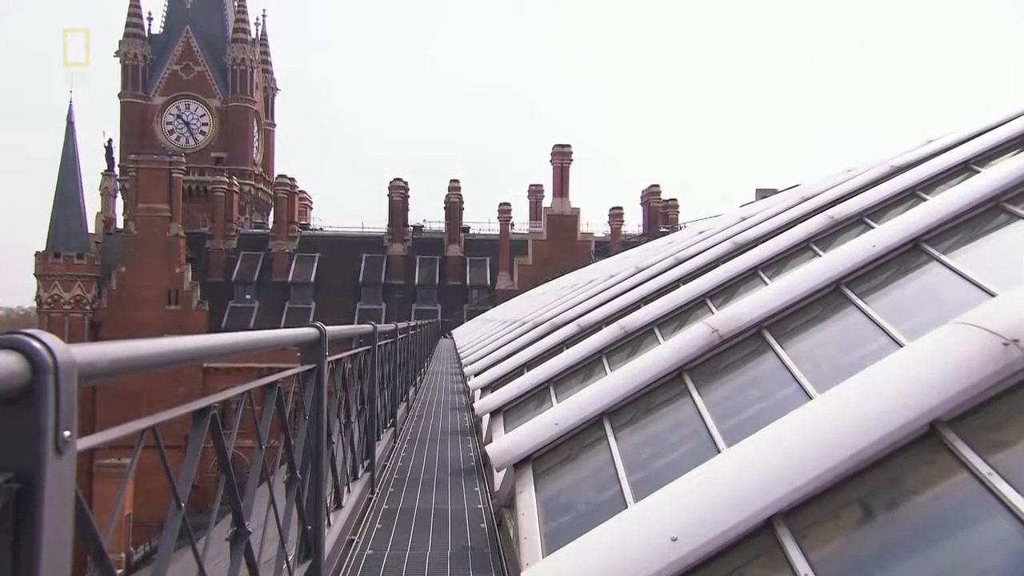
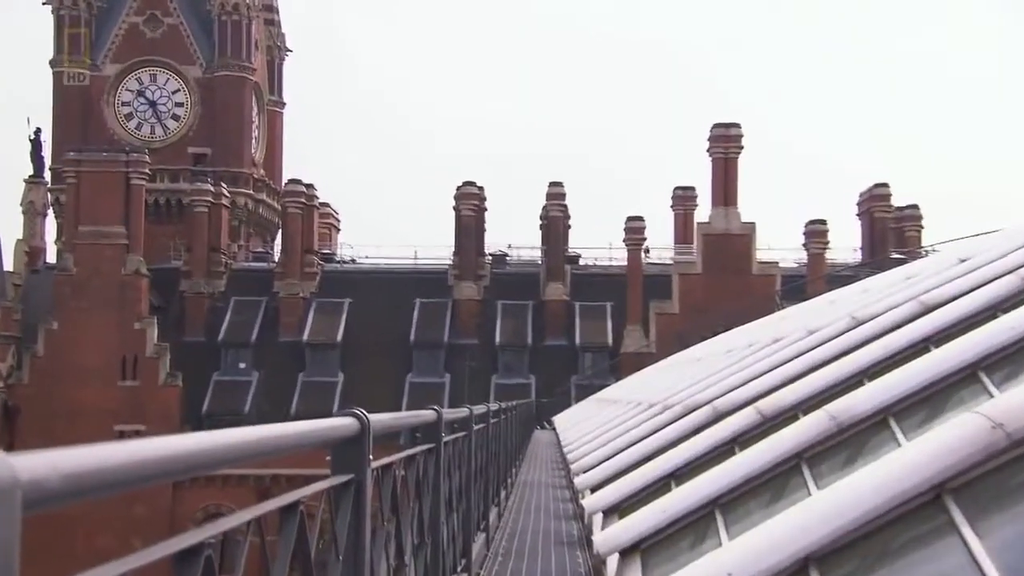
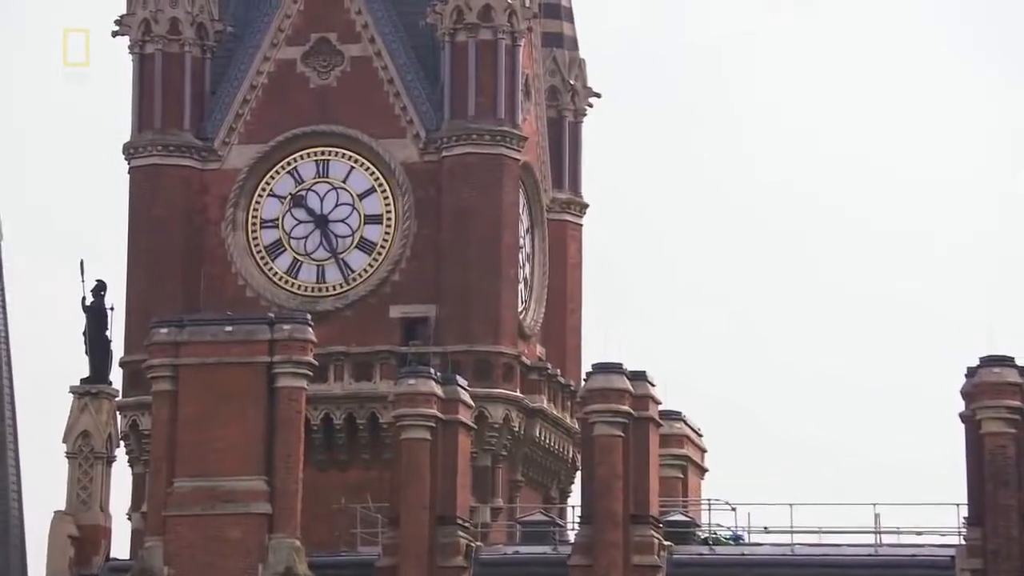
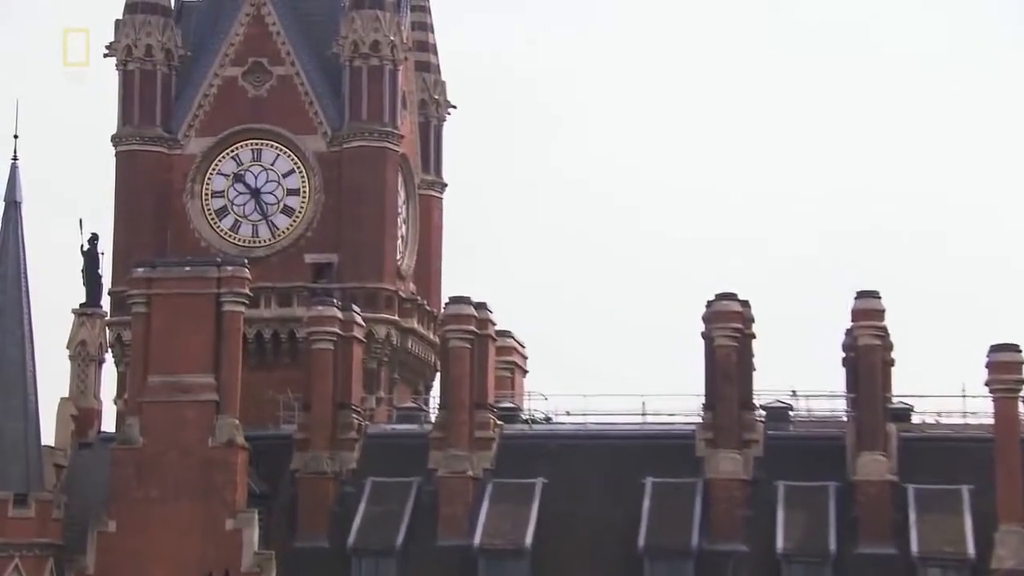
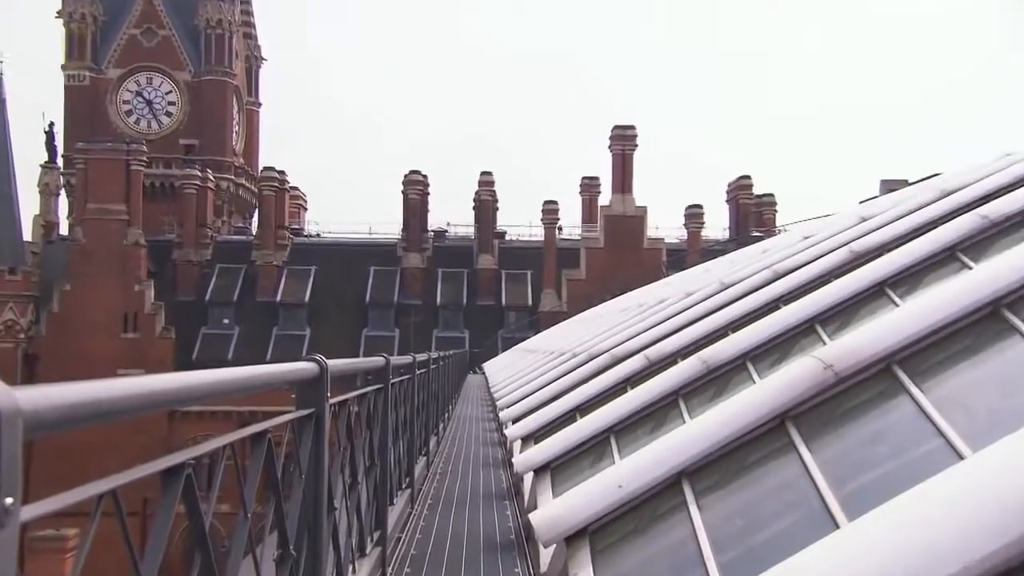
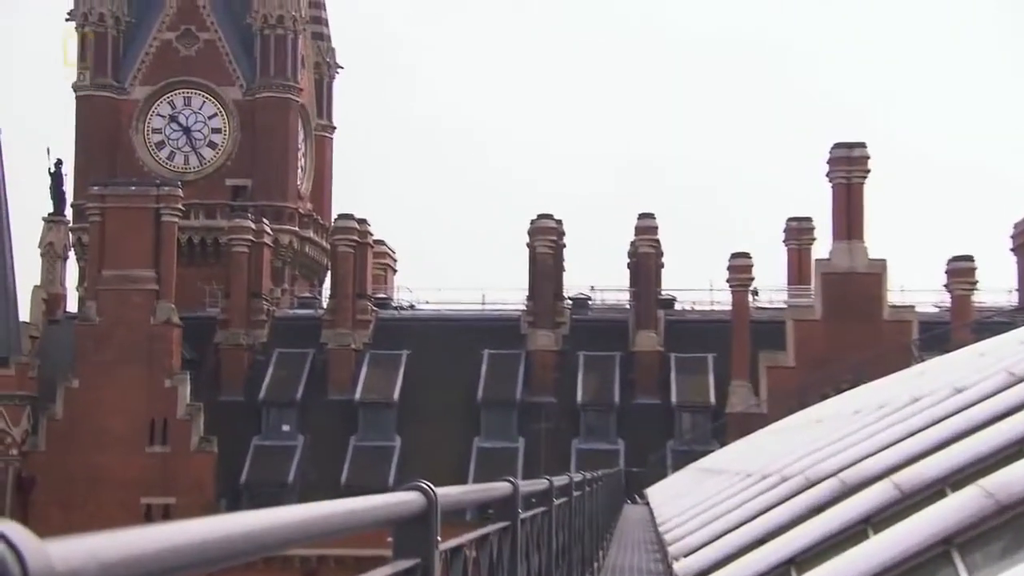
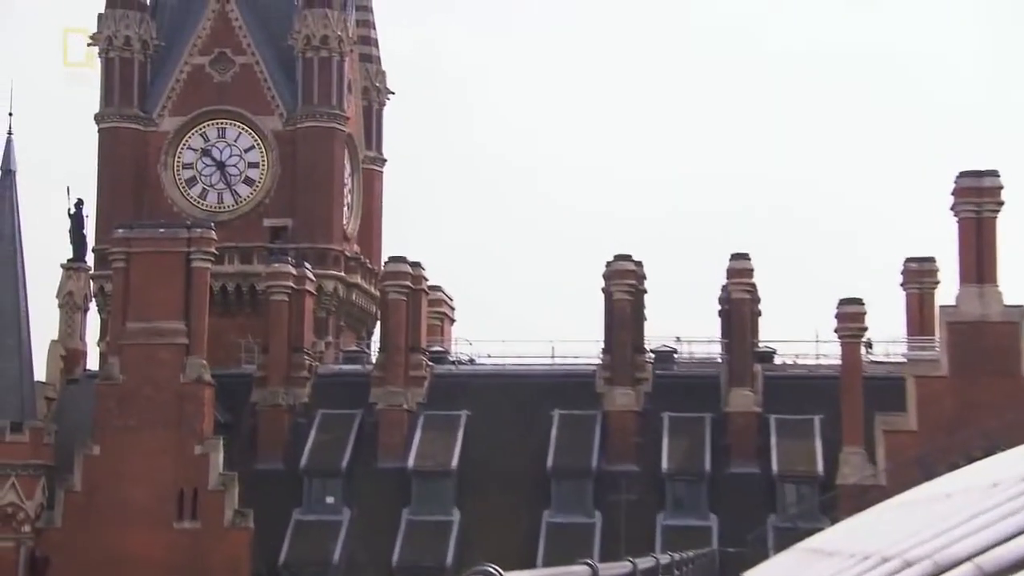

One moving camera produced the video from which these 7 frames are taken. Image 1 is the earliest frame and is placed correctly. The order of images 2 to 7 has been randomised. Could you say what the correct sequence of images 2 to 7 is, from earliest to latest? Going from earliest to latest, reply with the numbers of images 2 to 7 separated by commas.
5, 2, 6, 7, 4, 3
